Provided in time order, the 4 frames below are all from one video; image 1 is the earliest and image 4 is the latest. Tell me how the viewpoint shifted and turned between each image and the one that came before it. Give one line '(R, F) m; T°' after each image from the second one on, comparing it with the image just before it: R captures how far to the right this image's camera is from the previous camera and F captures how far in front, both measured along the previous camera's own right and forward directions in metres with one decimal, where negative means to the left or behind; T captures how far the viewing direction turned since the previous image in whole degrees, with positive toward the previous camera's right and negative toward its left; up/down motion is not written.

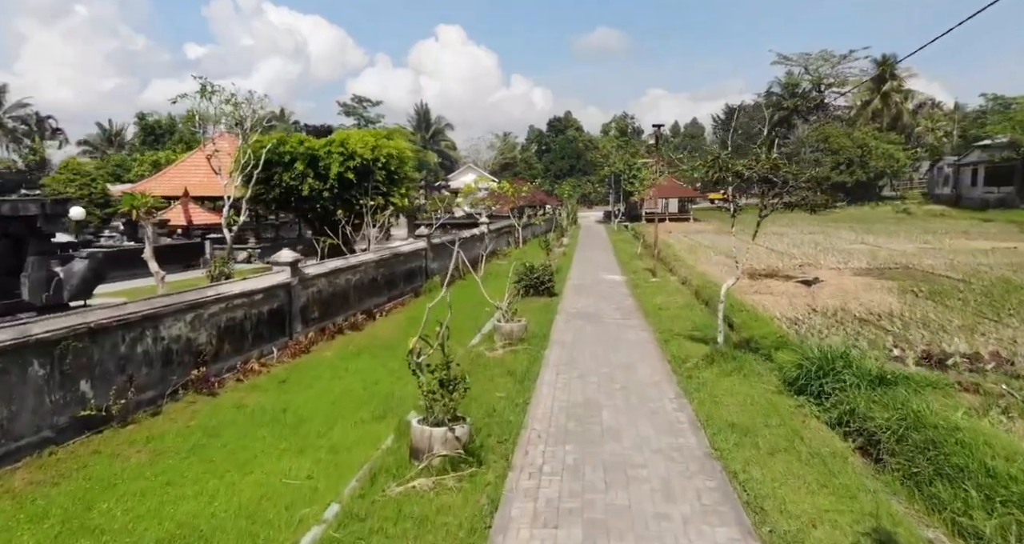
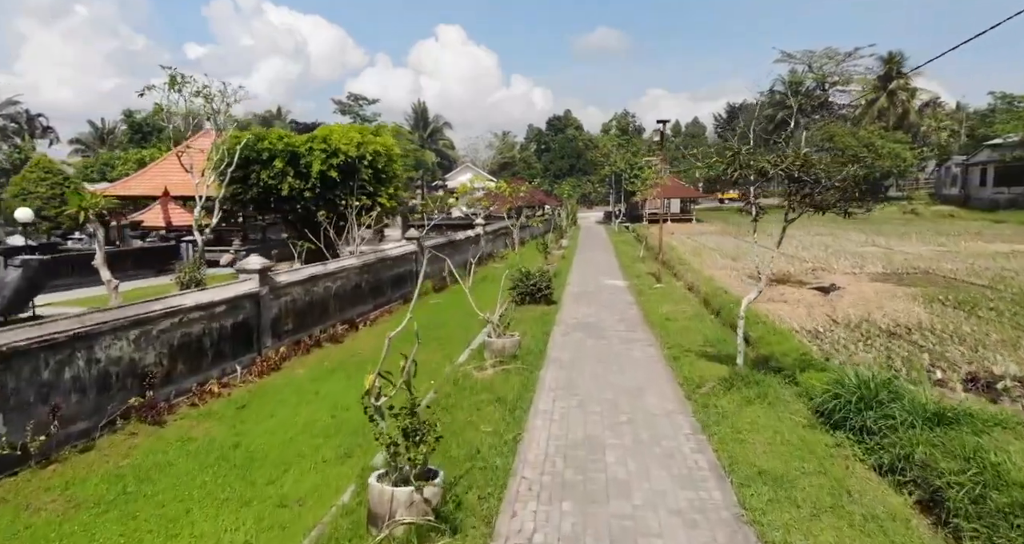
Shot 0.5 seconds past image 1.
(+0.1, +1.0) m; 0°
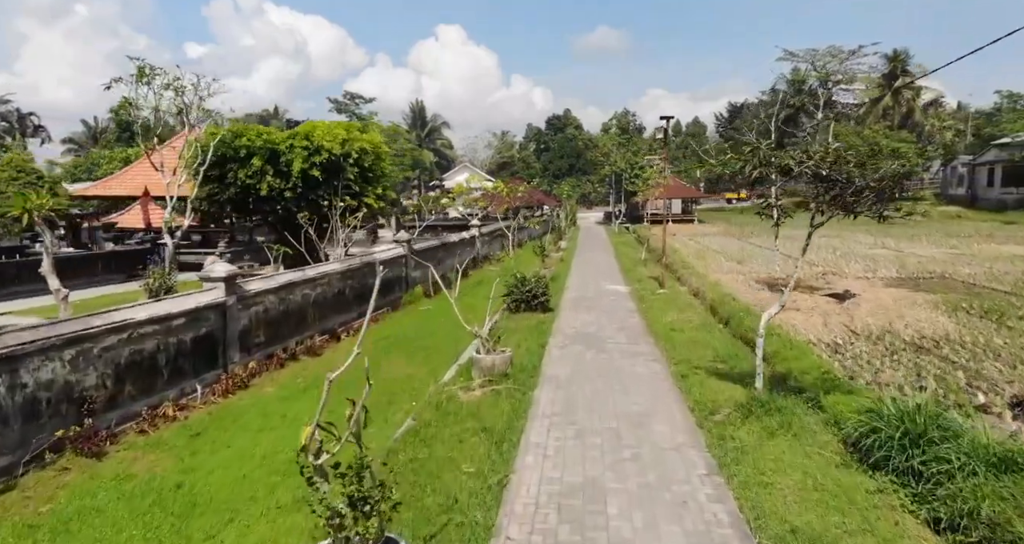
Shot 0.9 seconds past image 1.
(+0.1, +0.9) m; 0°
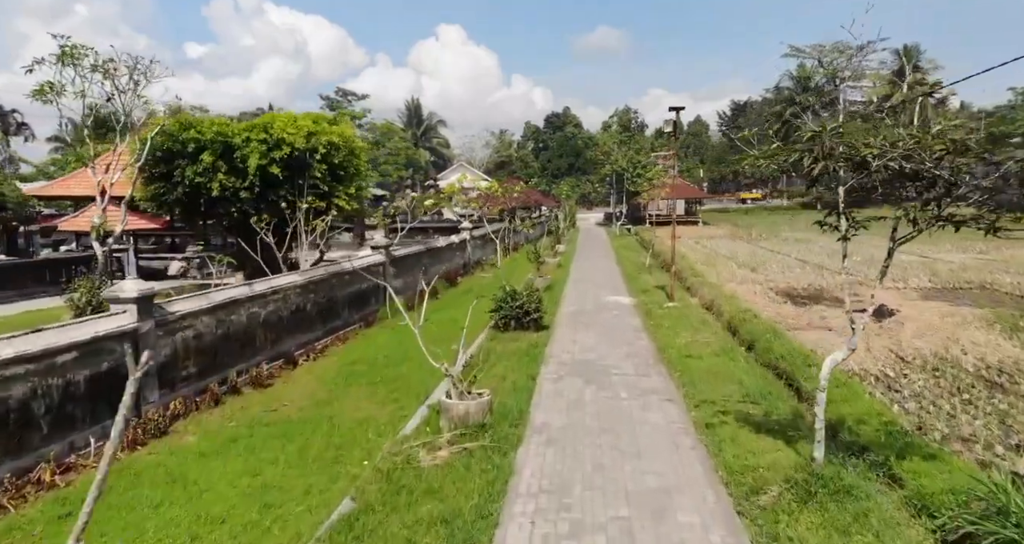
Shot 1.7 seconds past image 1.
(+0.2, +1.7) m; 0°
